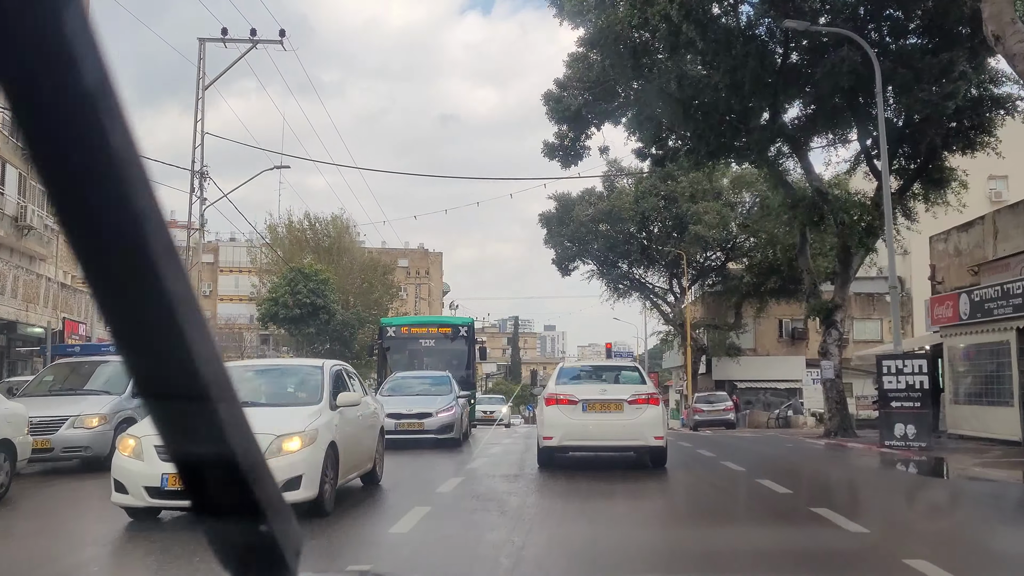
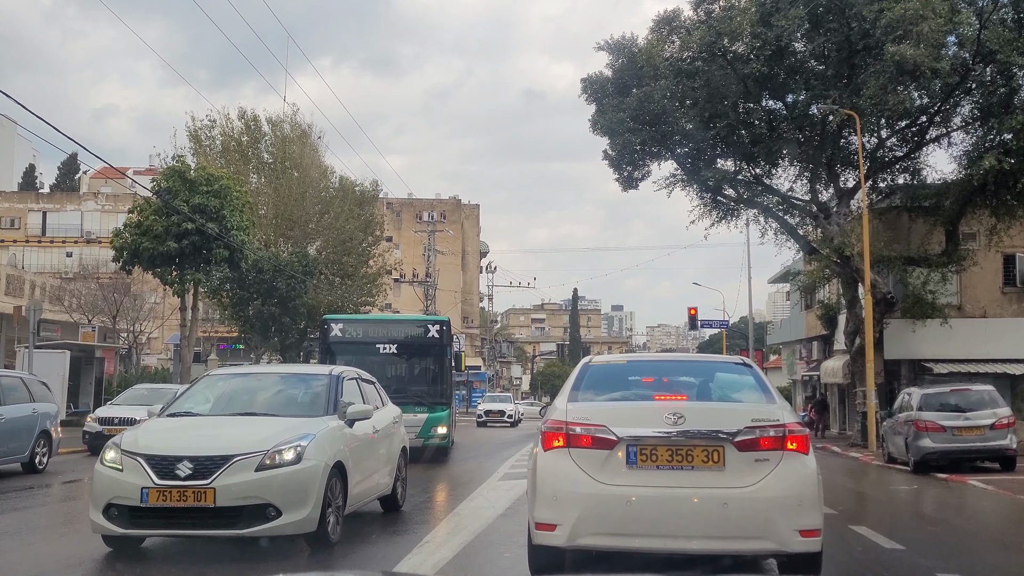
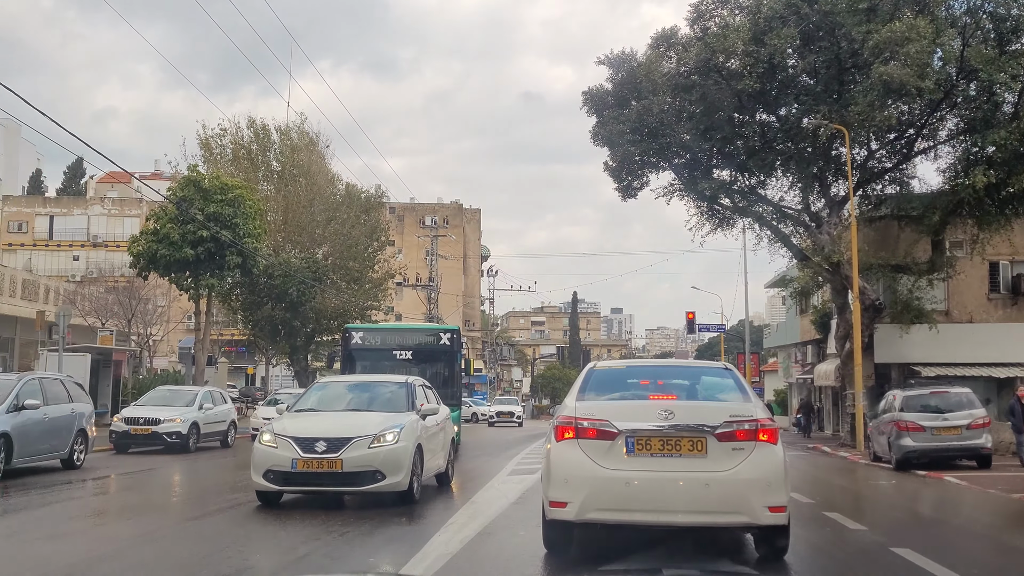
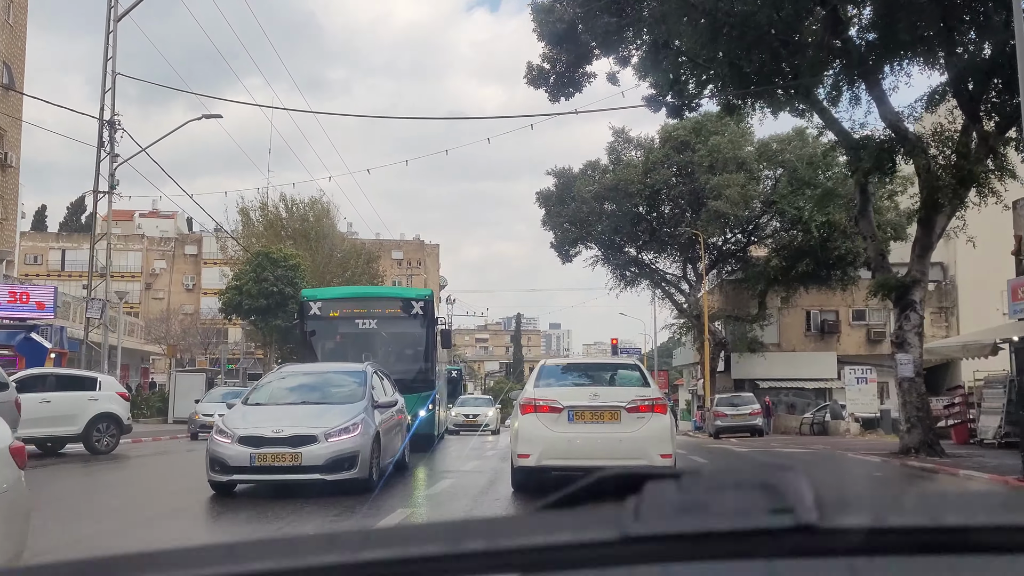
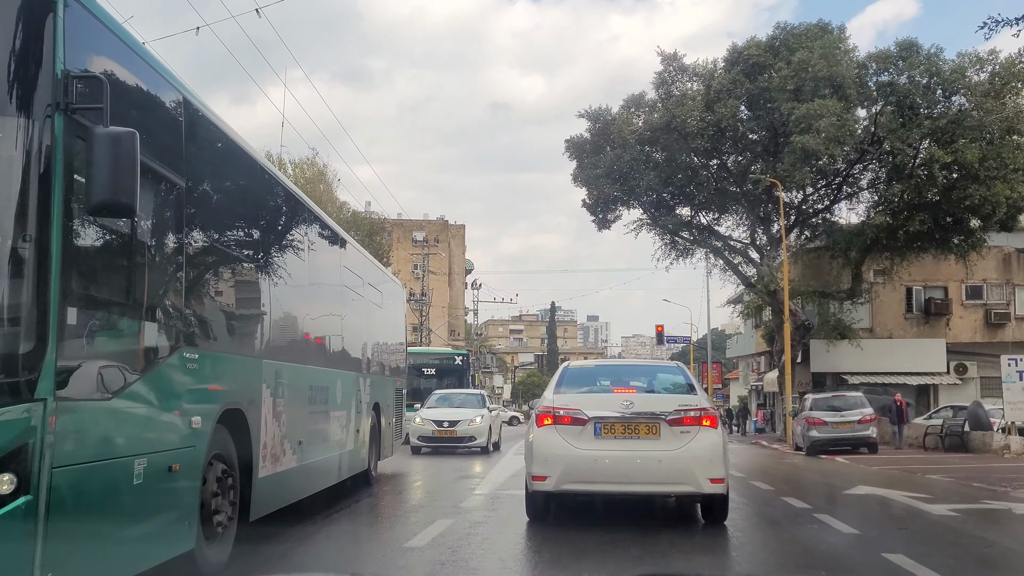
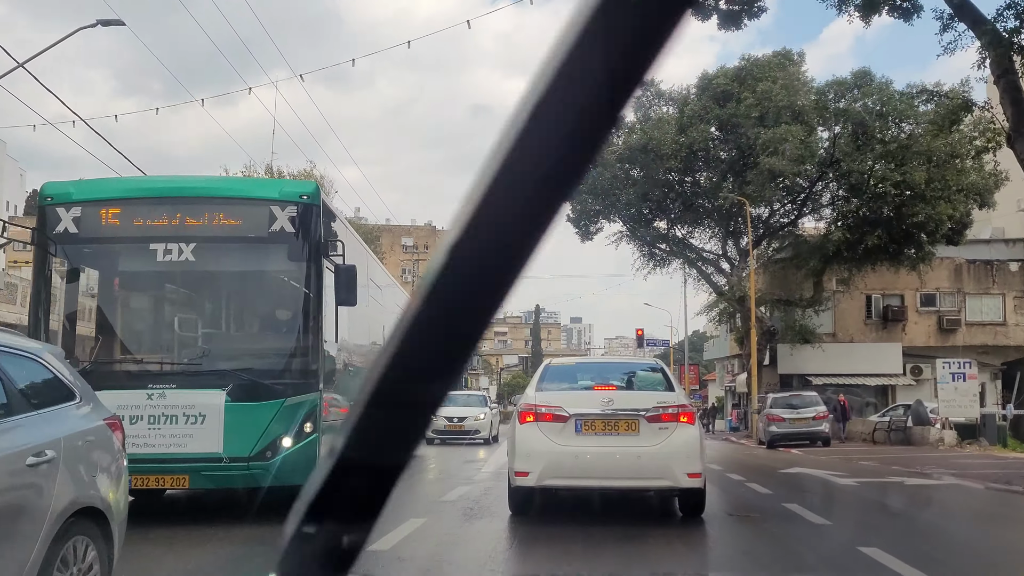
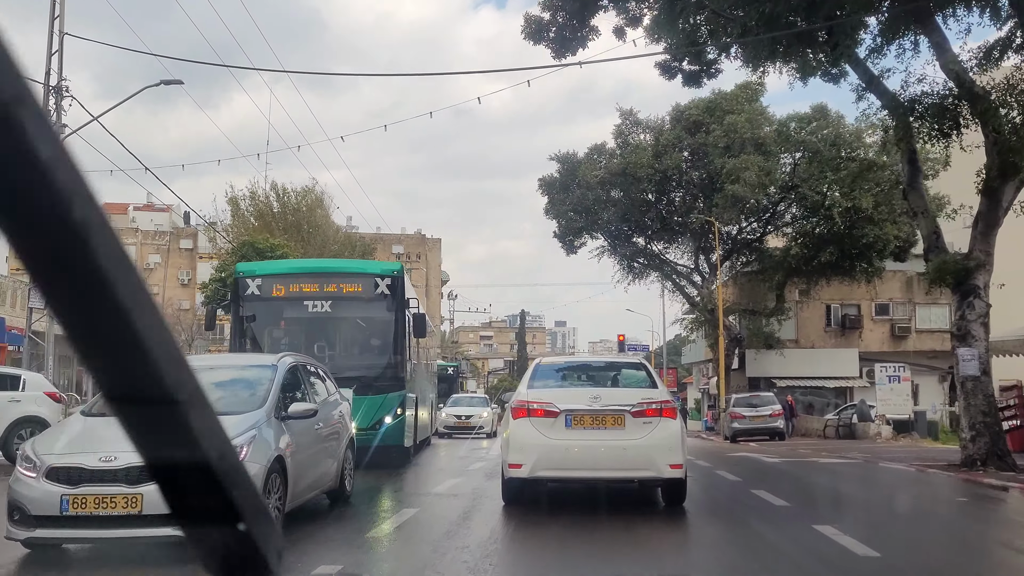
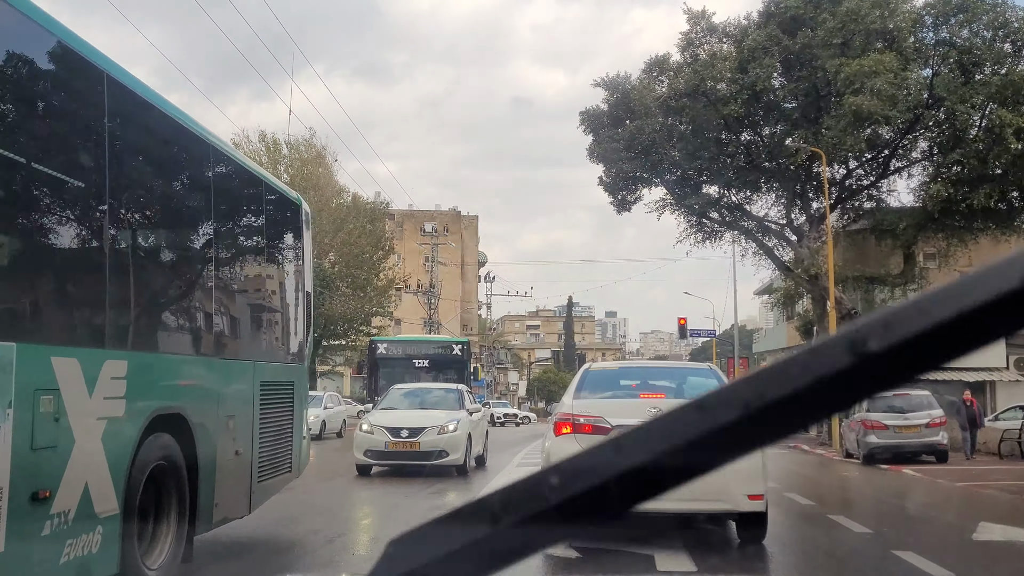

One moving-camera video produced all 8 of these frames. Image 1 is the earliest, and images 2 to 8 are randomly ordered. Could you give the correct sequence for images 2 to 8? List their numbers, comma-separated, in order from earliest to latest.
4, 7, 6, 5, 8, 3, 2
